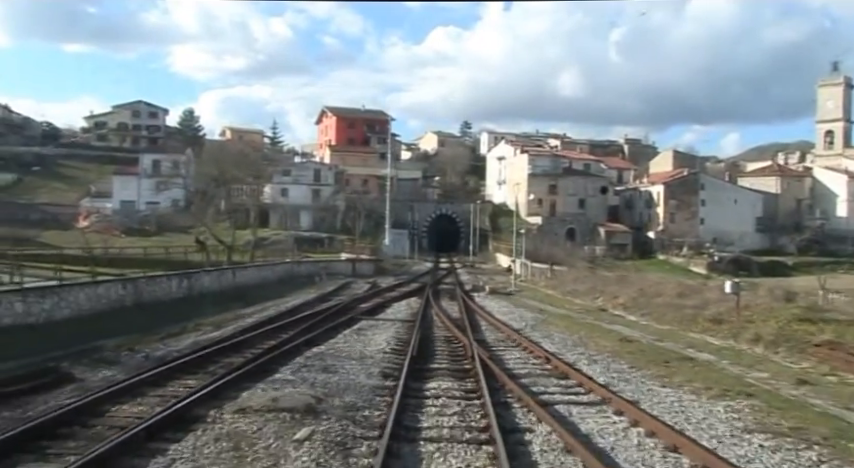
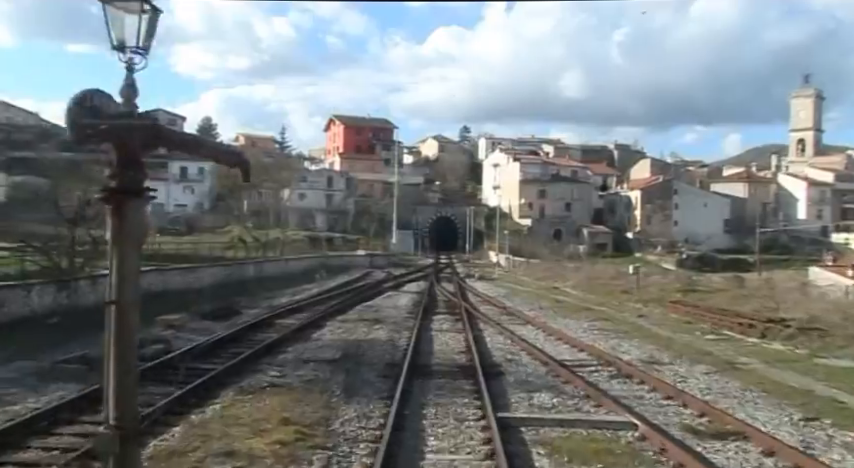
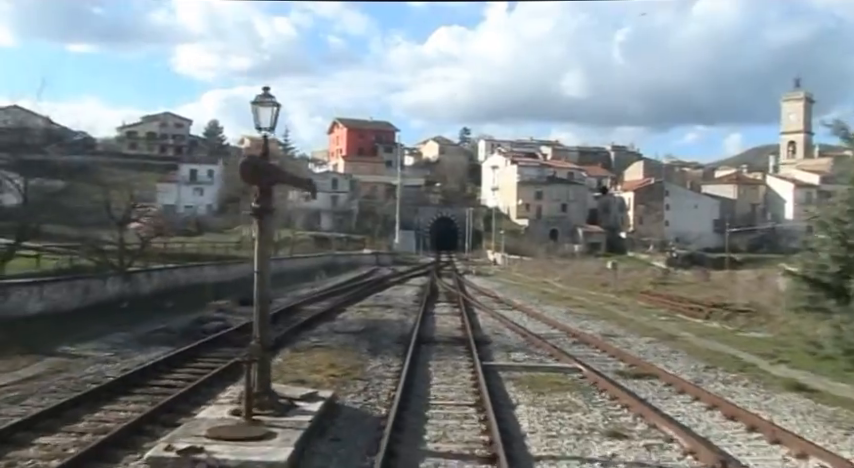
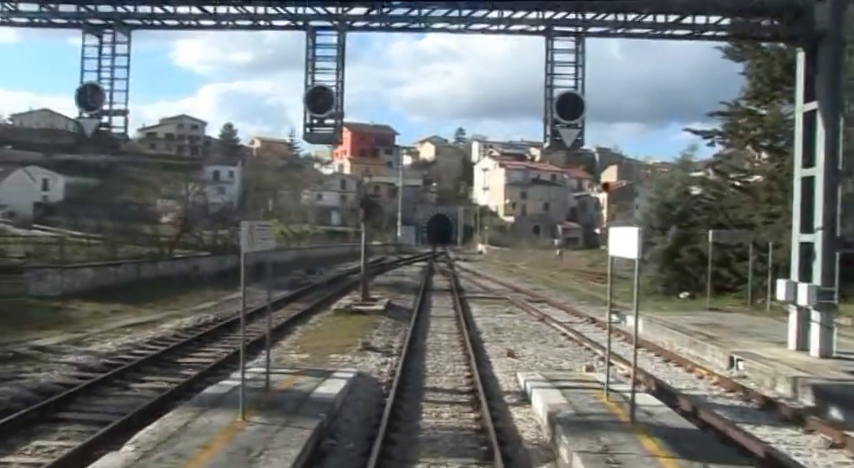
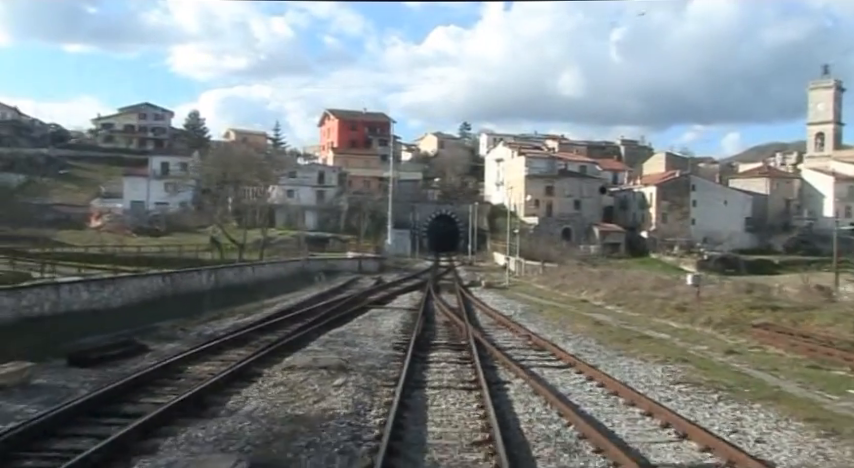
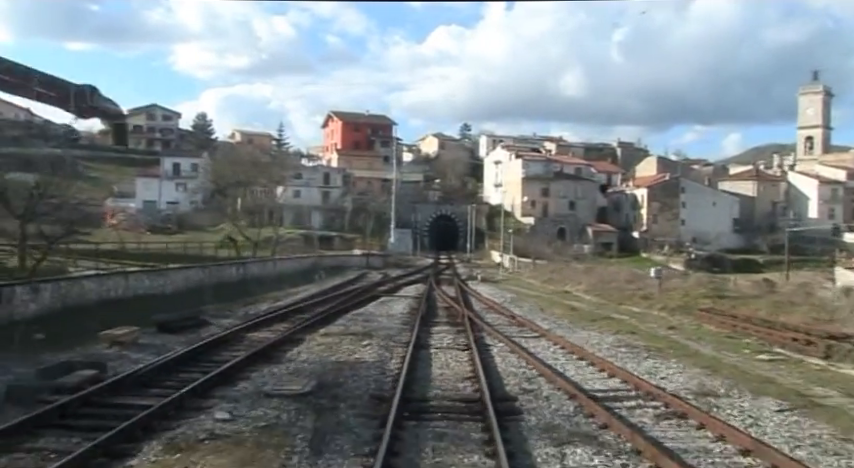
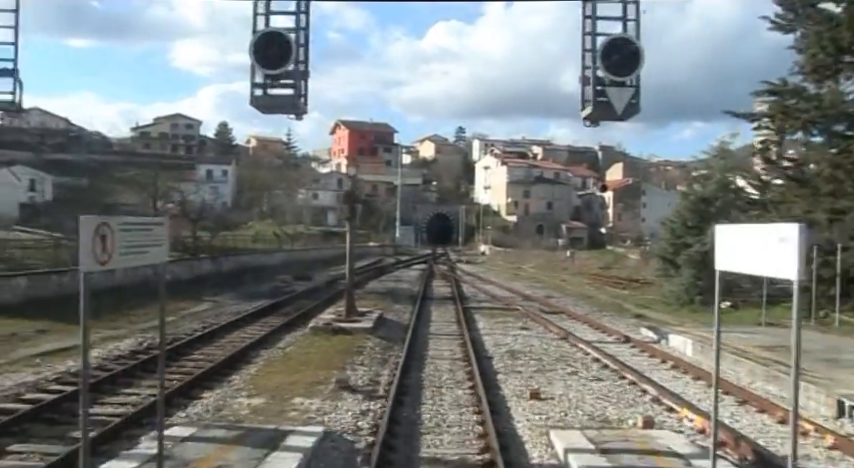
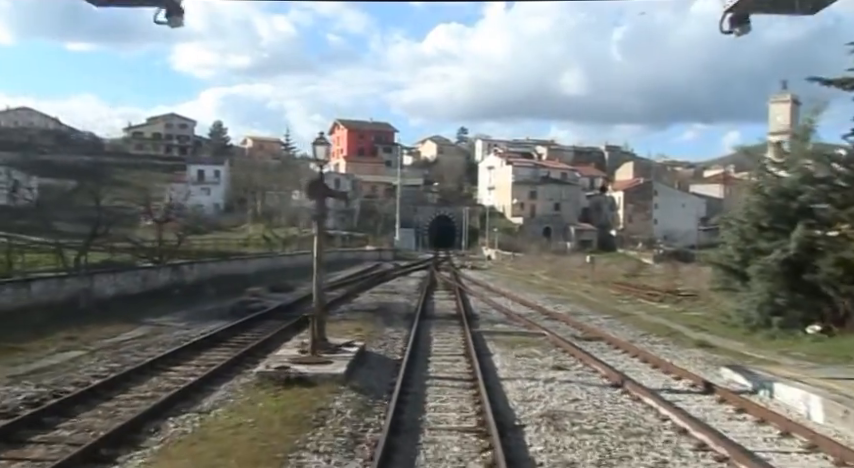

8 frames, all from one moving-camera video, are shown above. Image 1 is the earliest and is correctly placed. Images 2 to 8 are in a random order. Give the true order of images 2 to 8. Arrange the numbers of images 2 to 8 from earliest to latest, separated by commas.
5, 6, 2, 3, 8, 7, 4
